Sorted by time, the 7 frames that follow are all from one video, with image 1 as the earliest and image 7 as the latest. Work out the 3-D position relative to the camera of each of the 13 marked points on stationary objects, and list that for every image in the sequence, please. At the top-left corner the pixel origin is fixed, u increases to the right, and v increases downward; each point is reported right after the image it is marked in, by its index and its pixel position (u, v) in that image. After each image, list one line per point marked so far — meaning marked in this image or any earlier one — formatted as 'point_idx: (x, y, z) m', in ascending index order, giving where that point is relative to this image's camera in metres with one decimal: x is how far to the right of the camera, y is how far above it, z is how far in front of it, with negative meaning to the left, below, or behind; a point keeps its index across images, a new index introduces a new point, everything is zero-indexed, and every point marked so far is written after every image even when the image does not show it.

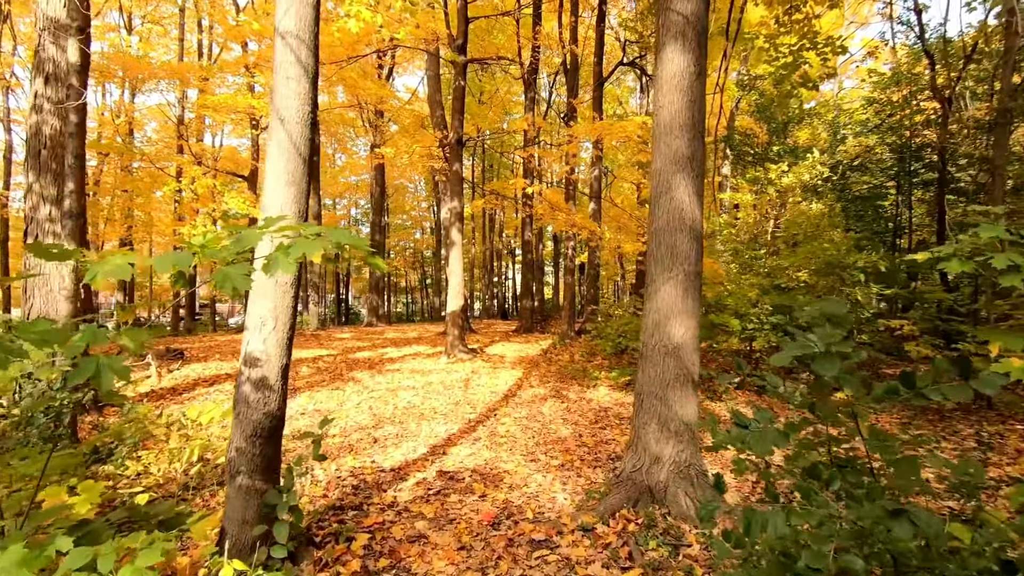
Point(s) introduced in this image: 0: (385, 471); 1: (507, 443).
0: (-1.2, -1.7, +4.2) m
1: (-0.1, -1.7, +5.0) m
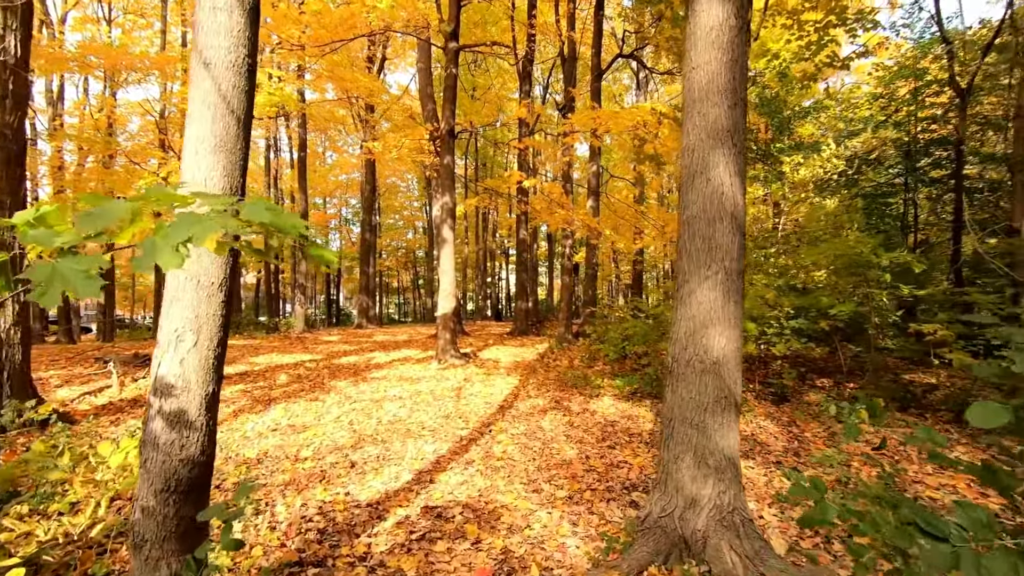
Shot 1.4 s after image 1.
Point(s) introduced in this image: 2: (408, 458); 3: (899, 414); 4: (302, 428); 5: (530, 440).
0: (-1.2, -1.7, +3.5) m
1: (-0.1, -1.7, +4.3) m
2: (-1.0, -1.7, +4.6) m
3: (+5.2, -1.7, +6.3) m
4: (-2.6, -1.7, +5.7) m
5: (+0.2, -1.7, +5.1) m
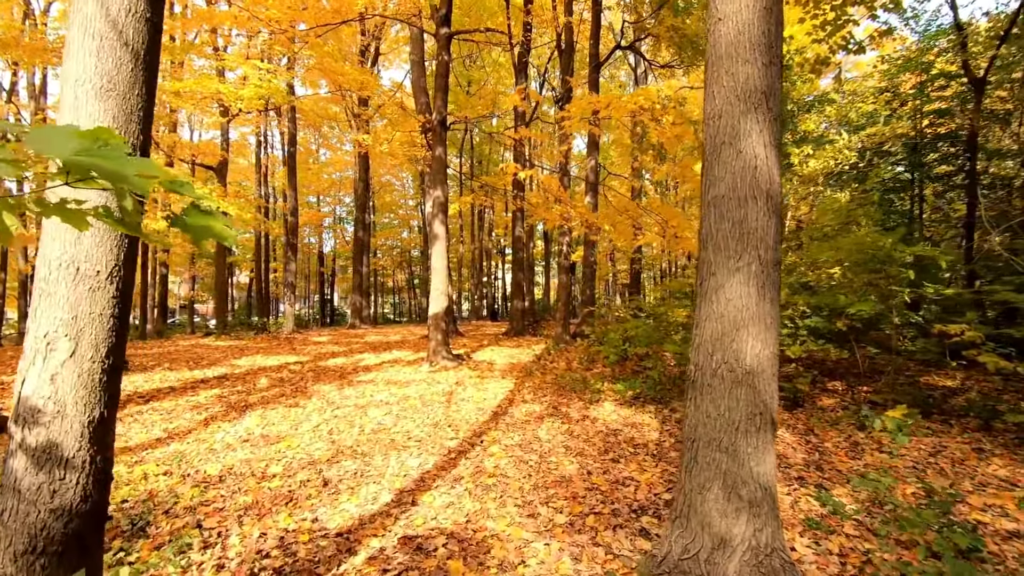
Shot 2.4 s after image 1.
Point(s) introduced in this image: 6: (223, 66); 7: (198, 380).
0: (-1.2, -1.7, +3.0) m
1: (-0.1, -1.7, +3.9) m
2: (-1.1, -1.7, +4.1) m
3: (+5.1, -1.6, +5.8) m
4: (-2.7, -1.7, +5.2) m
5: (+0.1, -1.6, +4.6) m
6: (-10.0, +7.7, +16.0) m
7: (-5.6, -1.6, +8.3) m
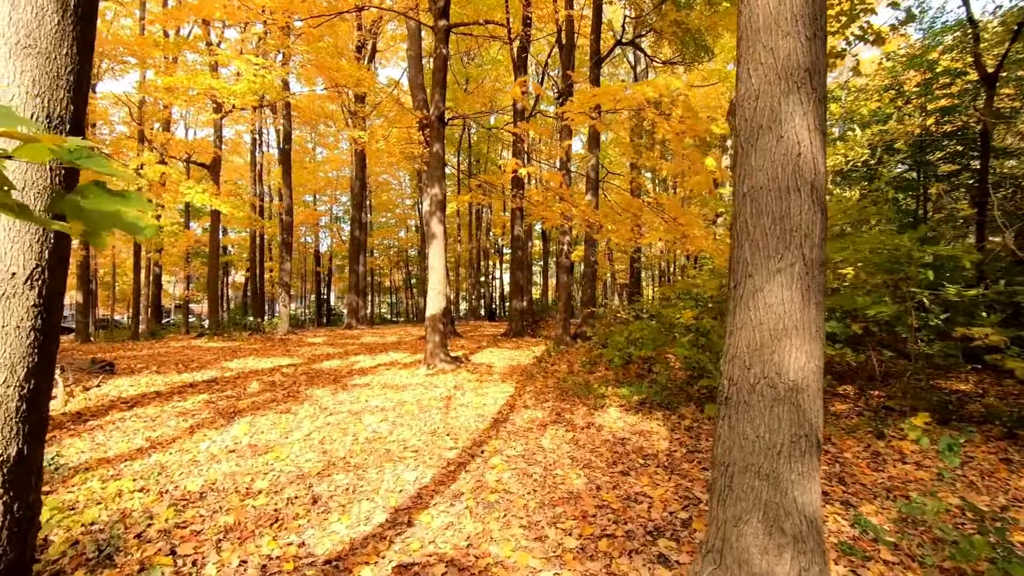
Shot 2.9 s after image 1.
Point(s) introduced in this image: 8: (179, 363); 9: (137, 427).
0: (-1.2, -1.7, +2.8) m
1: (-0.1, -1.7, +3.6) m
2: (-1.1, -1.7, +3.9) m
3: (+5.2, -1.7, +5.6) m
4: (-2.6, -1.7, +4.9) m
5: (+0.2, -1.7, +4.3) m
6: (-10.0, +7.7, +15.7) m
7: (-5.6, -1.7, +8.0) m
8: (-7.4, -1.7, +10.2) m
9: (-4.7, -1.8, +5.8) m
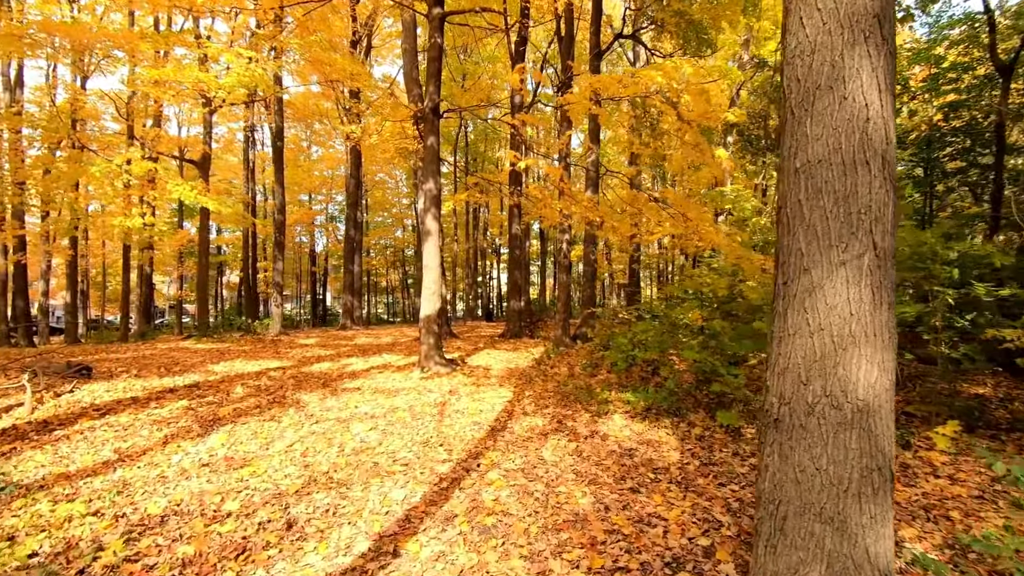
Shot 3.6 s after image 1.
0: (-1.2, -1.7, +2.4) m
1: (-0.1, -1.7, +3.2) m
2: (-1.1, -1.7, +3.5) m
3: (+5.1, -1.6, +5.2) m
4: (-2.7, -1.7, +4.5) m
5: (+0.1, -1.6, +3.9) m
6: (-10.1, +7.7, +15.2) m
7: (-5.7, -1.6, +7.6) m
8: (-7.4, -1.7, +9.8) m
9: (-4.8, -1.8, +5.4) m
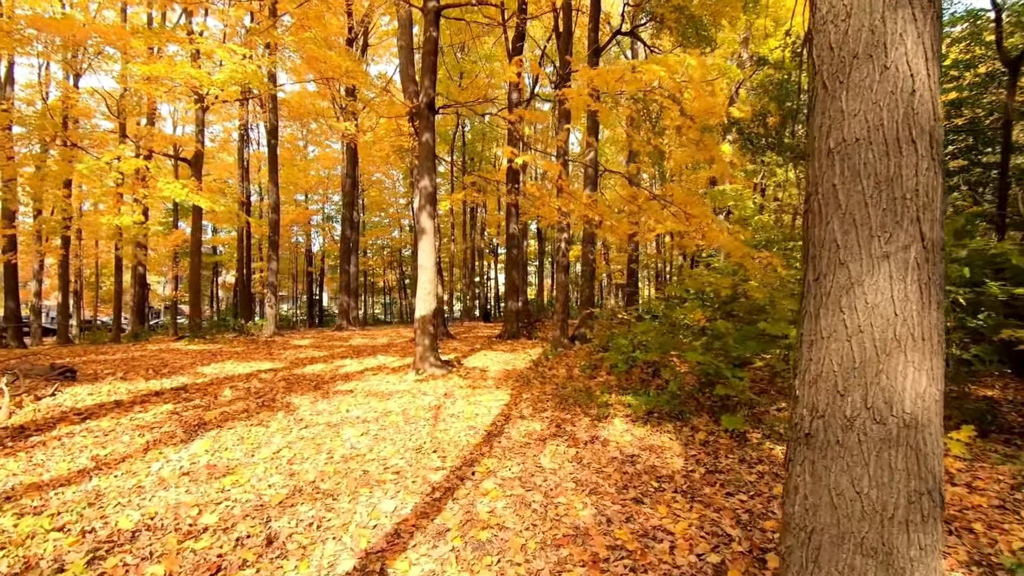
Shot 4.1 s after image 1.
0: (-1.2, -1.6, +2.2) m
1: (-0.1, -1.6, +3.0) m
2: (-1.1, -1.7, +3.3) m
3: (+5.1, -1.6, +5.1) m
4: (-2.7, -1.7, +4.3) m
5: (+0.1, -1.6, +3.7) m
6: (-10.2, +7.7, +15.0) m
7: (-5.7, -1.6, +7.3) m
8: (-7.5, -1.7, +9.6) m
9: (-4.8, -1.7, +5.2) m
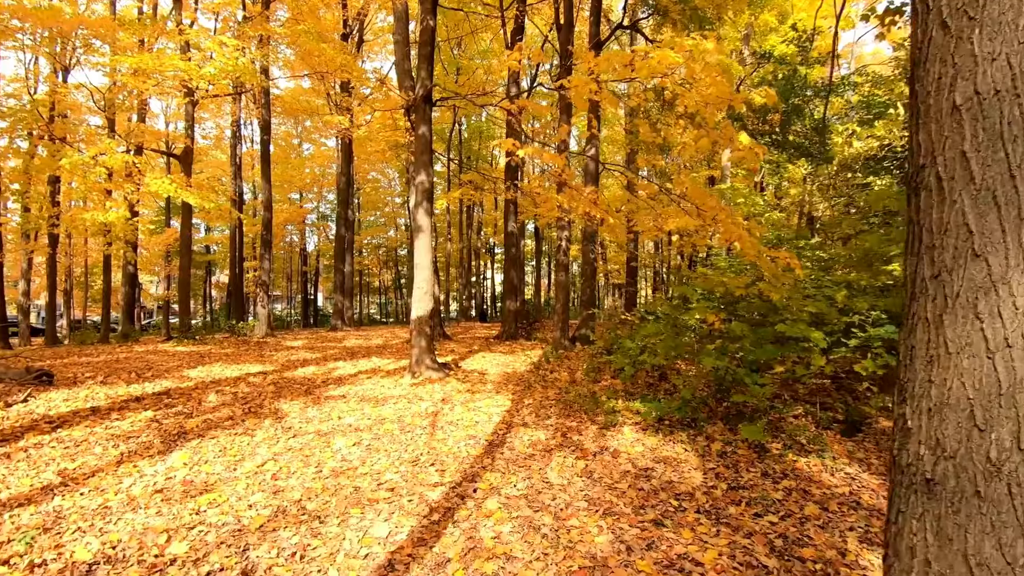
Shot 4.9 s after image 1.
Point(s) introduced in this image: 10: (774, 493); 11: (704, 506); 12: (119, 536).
0: (-1.1, -1.6, +1.8) m
1: (-0.1, -1.6, +2.6) m
2: (-1.1, -1.7, +2.9) m
3: (+5.1, -1.6, +4.7) m
4: (-2.7, -1.7, +3.9) m
5: (+0.2, -1.6, +3.4) m
6: (-10.2, +7.7, +14.5) m
7: (-5.7, -1.6, +6.9) m
8: (-7.5, -1.6, +9.1) m
9: (-4.8, -1.7, +4.8) m
10: (+2.1, -1.7, +3.8) m
11: (+1.5, -1.7, +3.6) m
12: (-2.6, -1.6, +3.0) m
